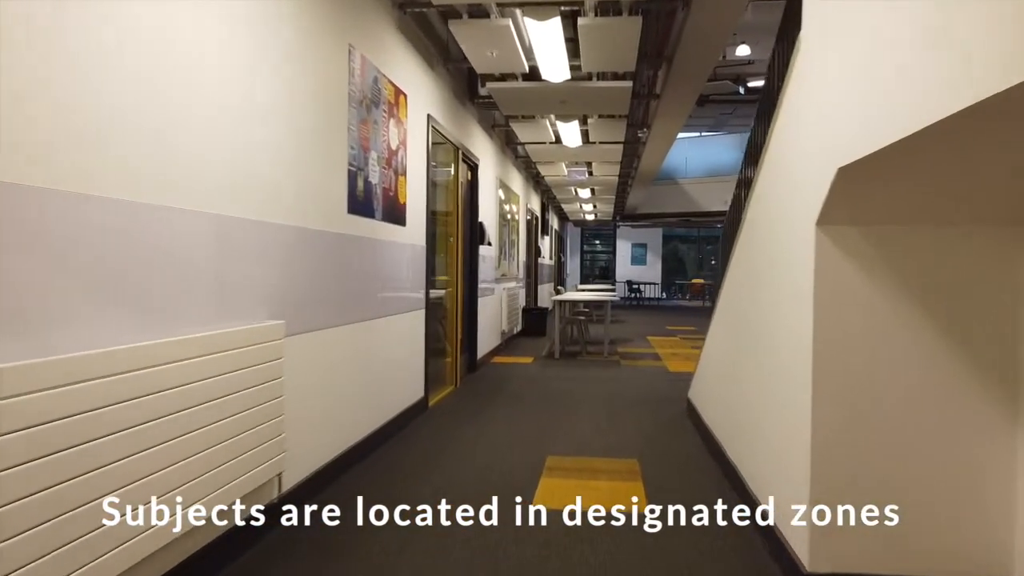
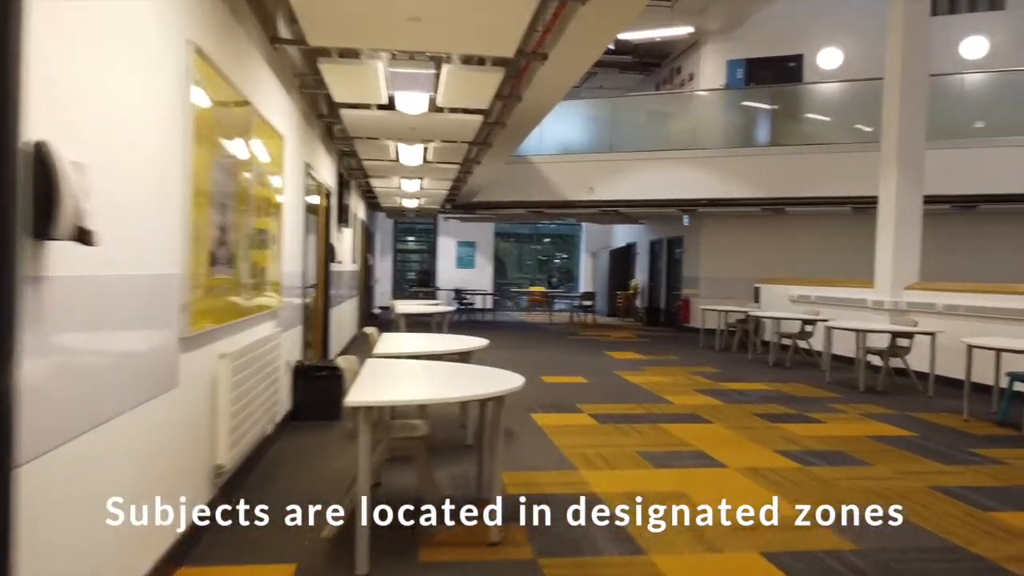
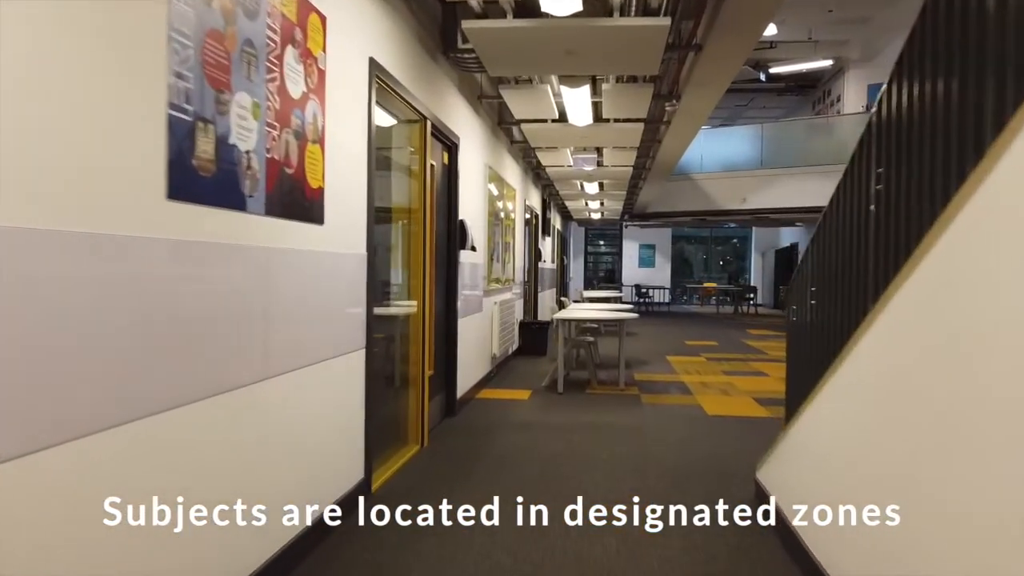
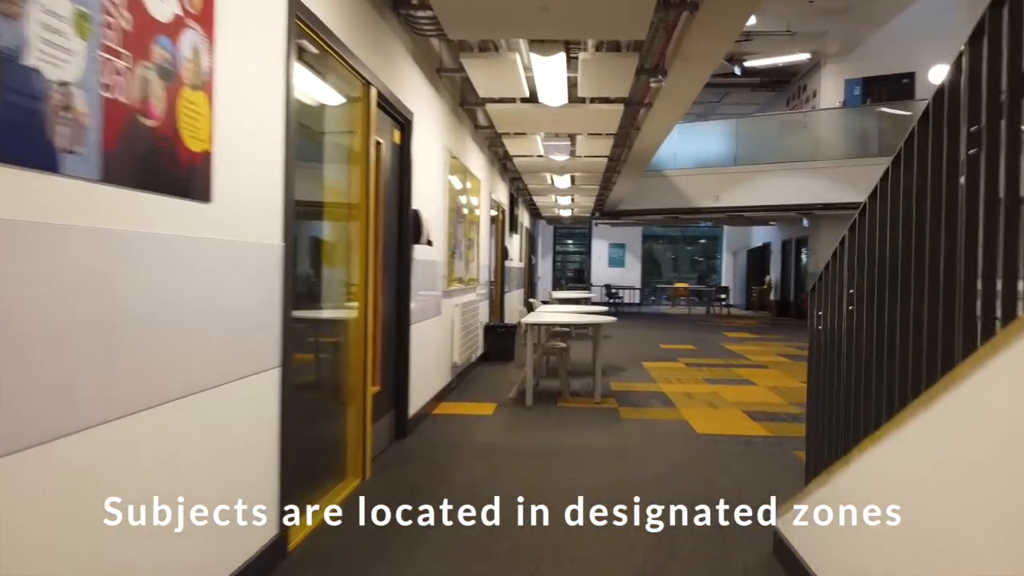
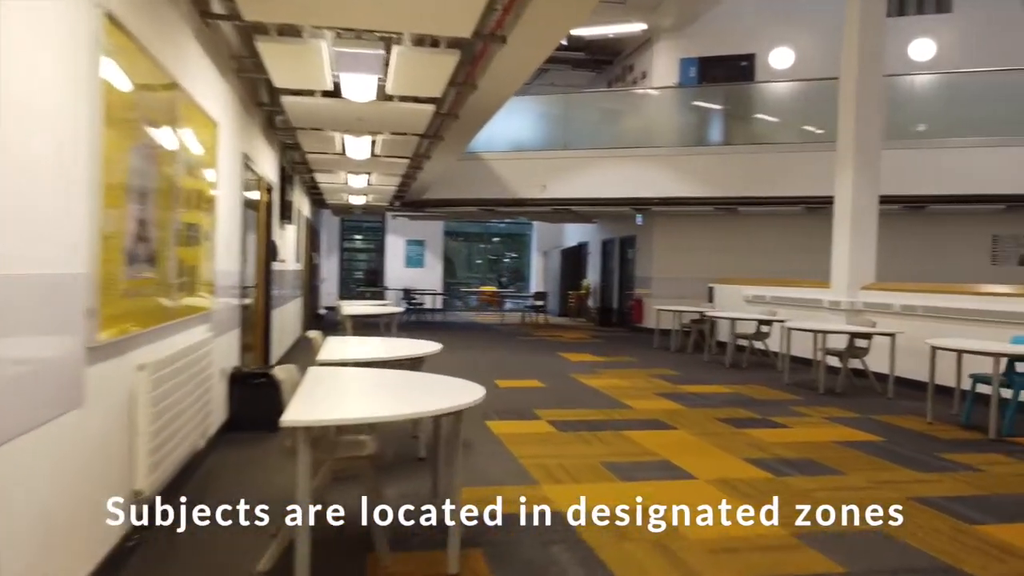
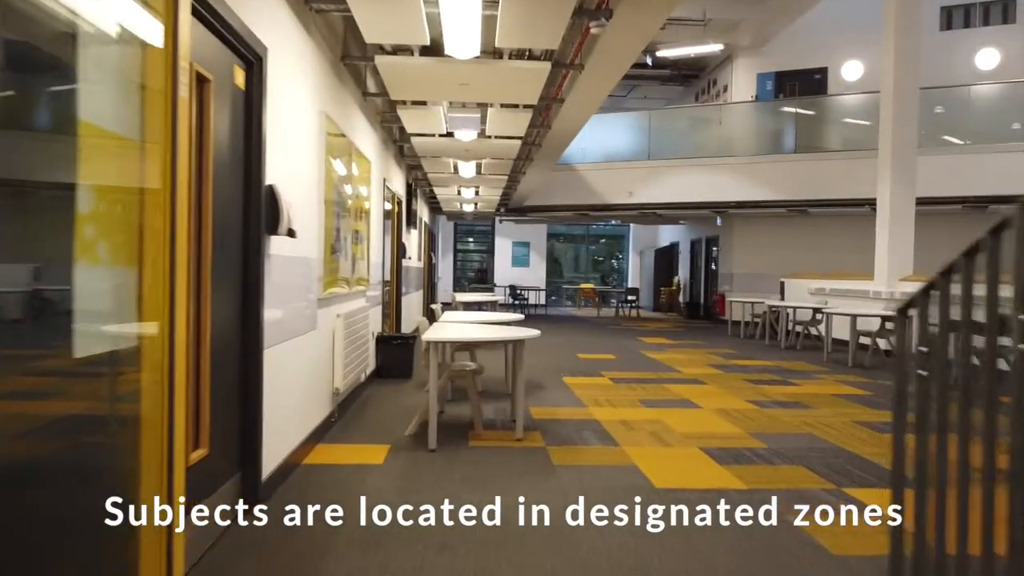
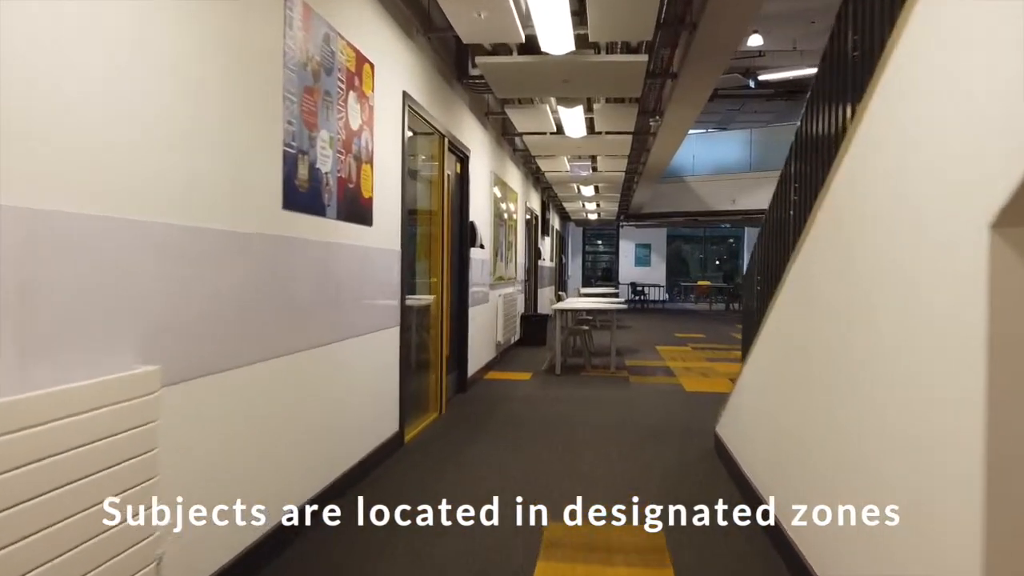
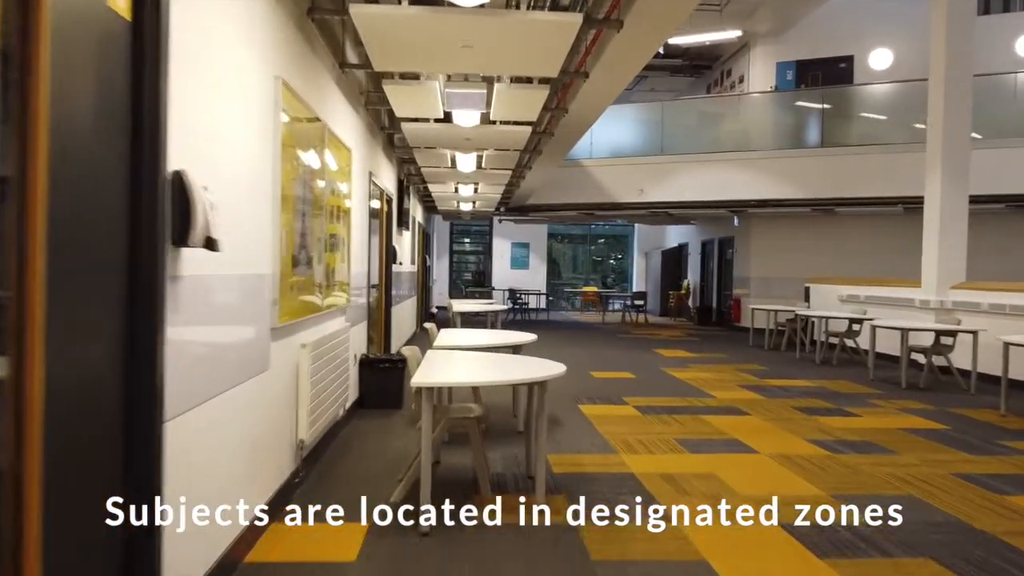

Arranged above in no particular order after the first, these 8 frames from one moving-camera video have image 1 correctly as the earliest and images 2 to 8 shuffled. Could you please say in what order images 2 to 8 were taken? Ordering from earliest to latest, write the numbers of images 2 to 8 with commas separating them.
7, 3, 4, 6, 8, 2, 5
